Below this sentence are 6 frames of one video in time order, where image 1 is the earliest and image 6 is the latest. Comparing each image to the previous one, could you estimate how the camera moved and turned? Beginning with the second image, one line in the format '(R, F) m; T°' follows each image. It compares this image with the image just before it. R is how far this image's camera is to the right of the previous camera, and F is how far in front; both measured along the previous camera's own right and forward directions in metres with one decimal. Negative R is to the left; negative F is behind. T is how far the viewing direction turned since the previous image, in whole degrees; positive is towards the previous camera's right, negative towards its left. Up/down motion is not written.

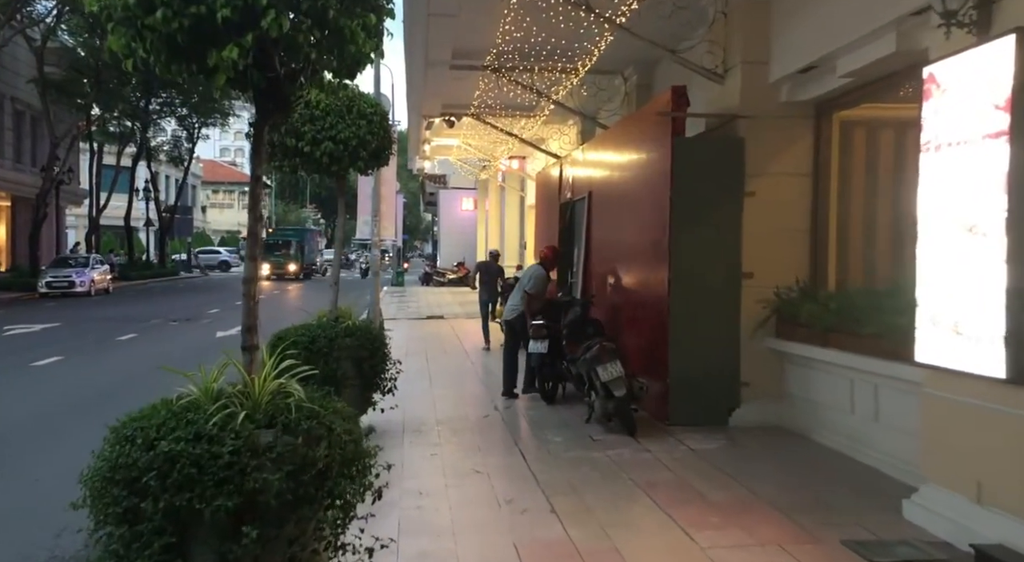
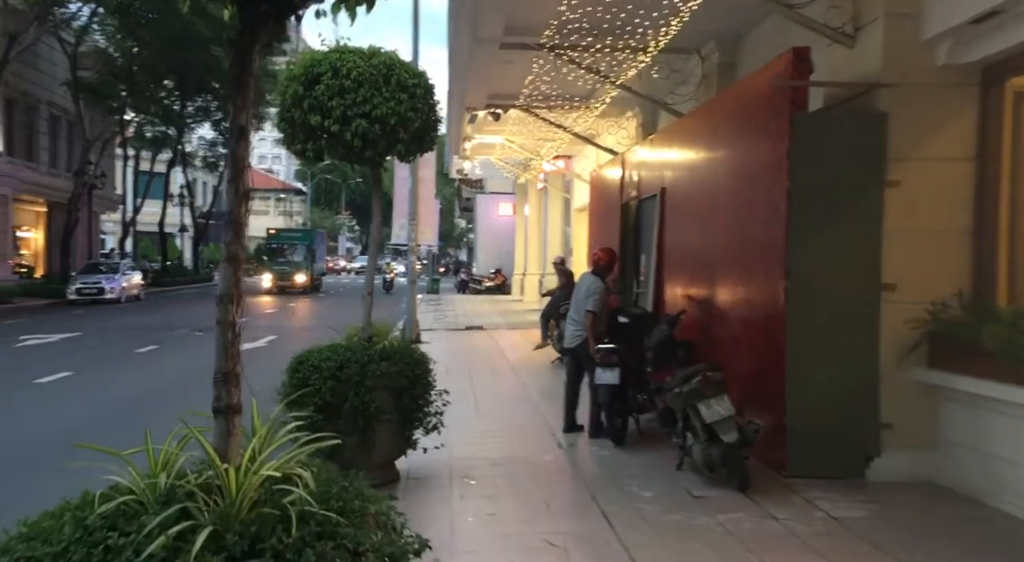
(-0.3, +1.5) m; -2°
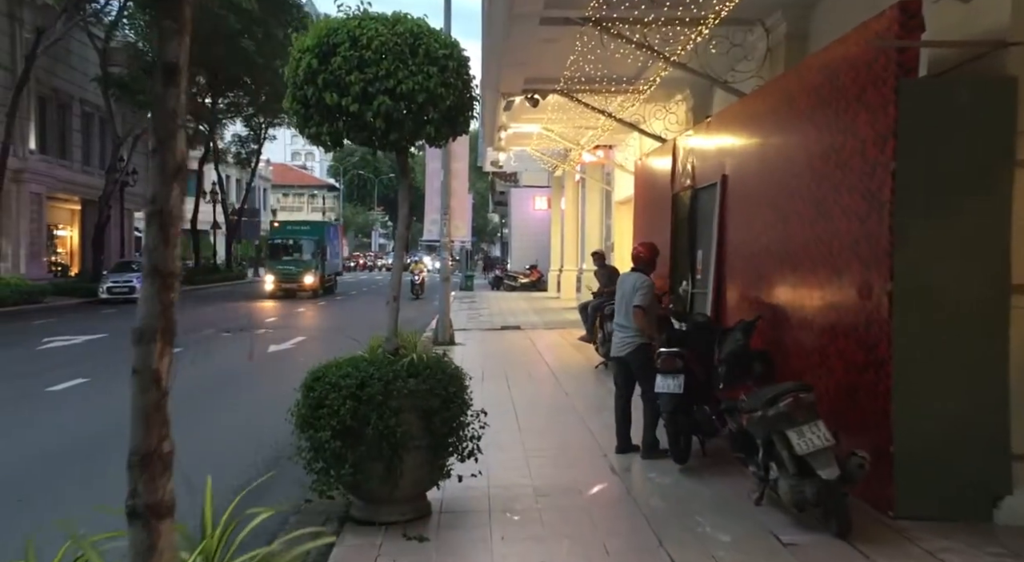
(-0.1, +1.0) m; -2°
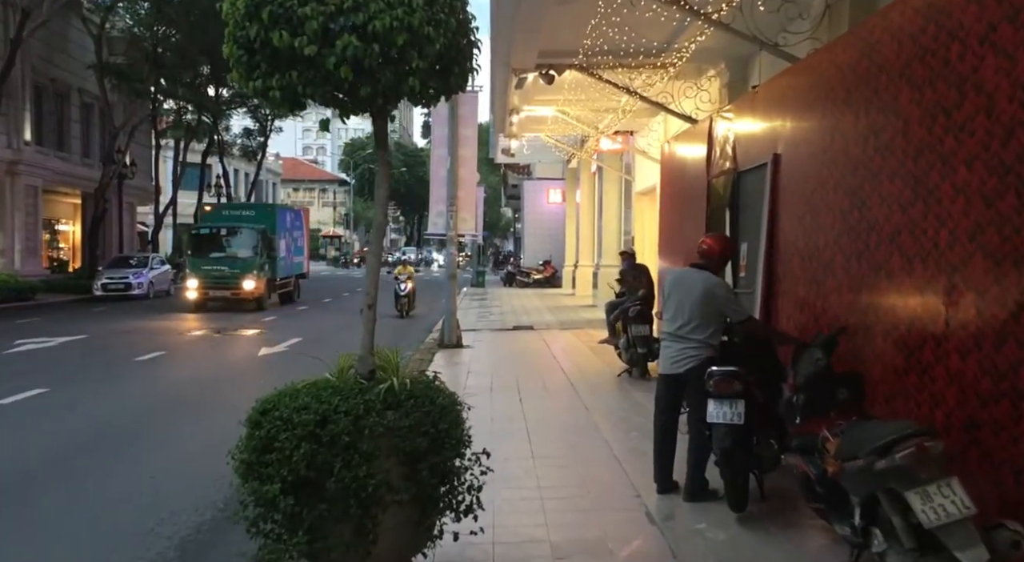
(0.0, +1.4) m; -1°
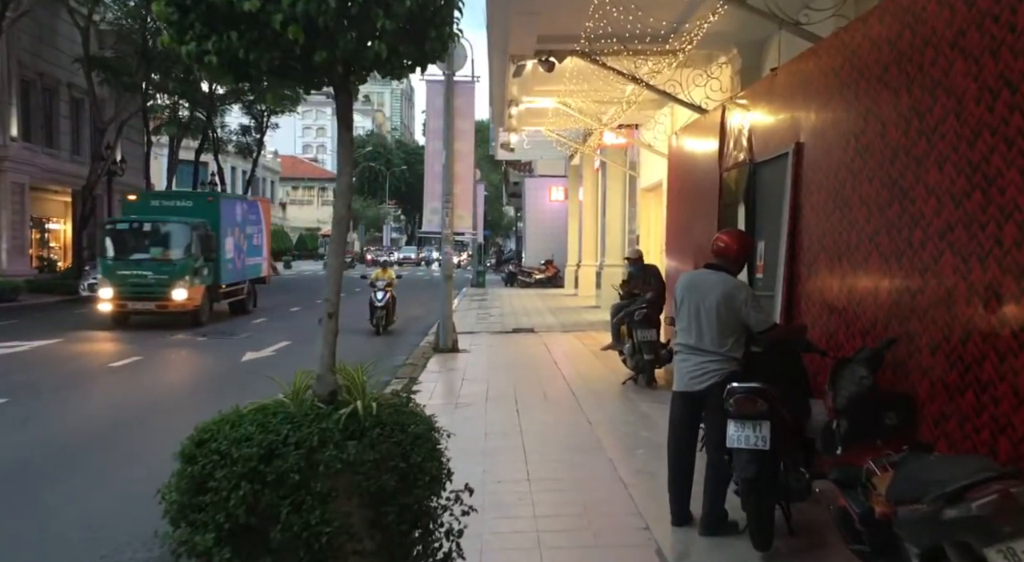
(+0.1, +0.7) m; 0°
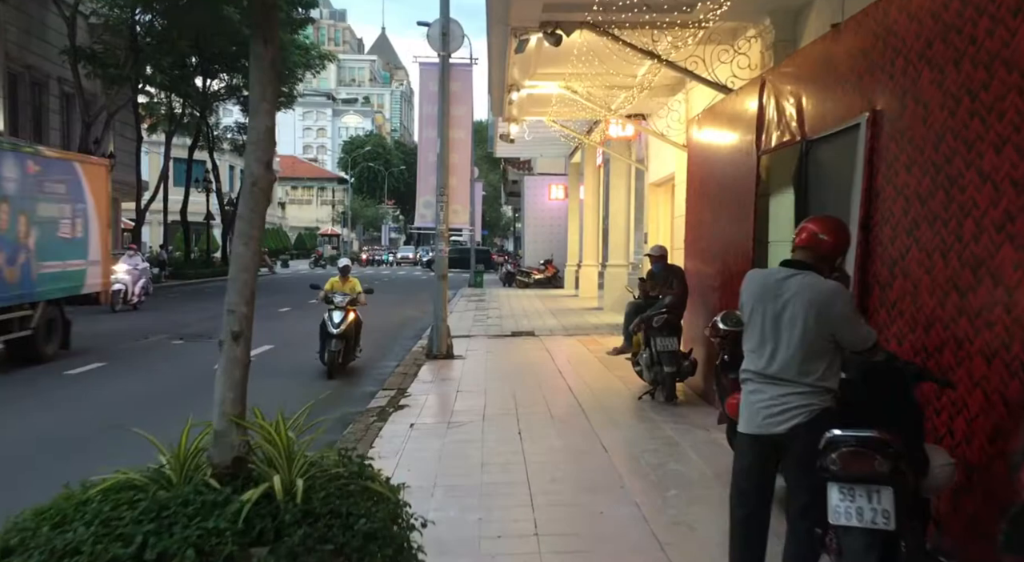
(0.0, +1.4) m; 0°
